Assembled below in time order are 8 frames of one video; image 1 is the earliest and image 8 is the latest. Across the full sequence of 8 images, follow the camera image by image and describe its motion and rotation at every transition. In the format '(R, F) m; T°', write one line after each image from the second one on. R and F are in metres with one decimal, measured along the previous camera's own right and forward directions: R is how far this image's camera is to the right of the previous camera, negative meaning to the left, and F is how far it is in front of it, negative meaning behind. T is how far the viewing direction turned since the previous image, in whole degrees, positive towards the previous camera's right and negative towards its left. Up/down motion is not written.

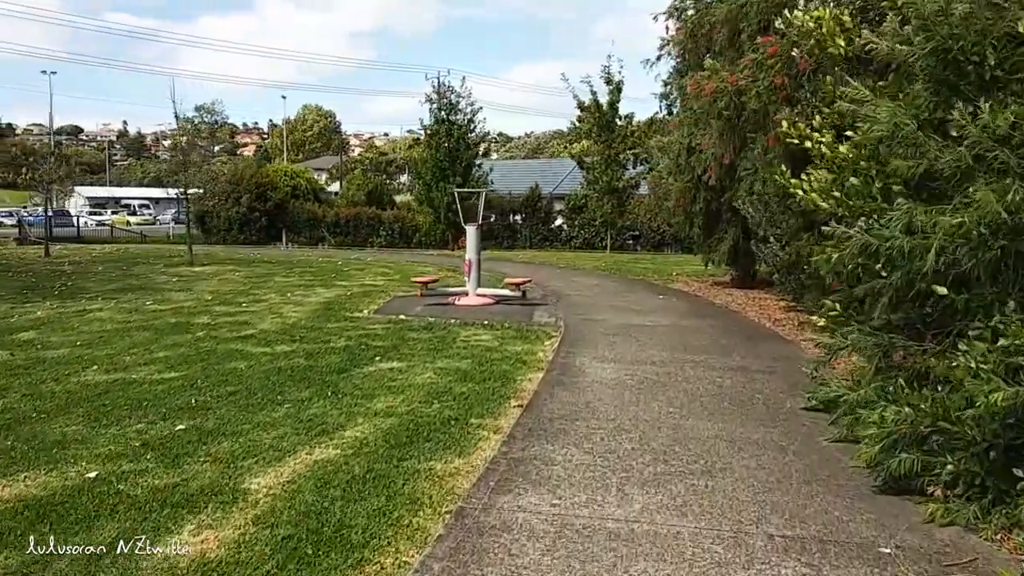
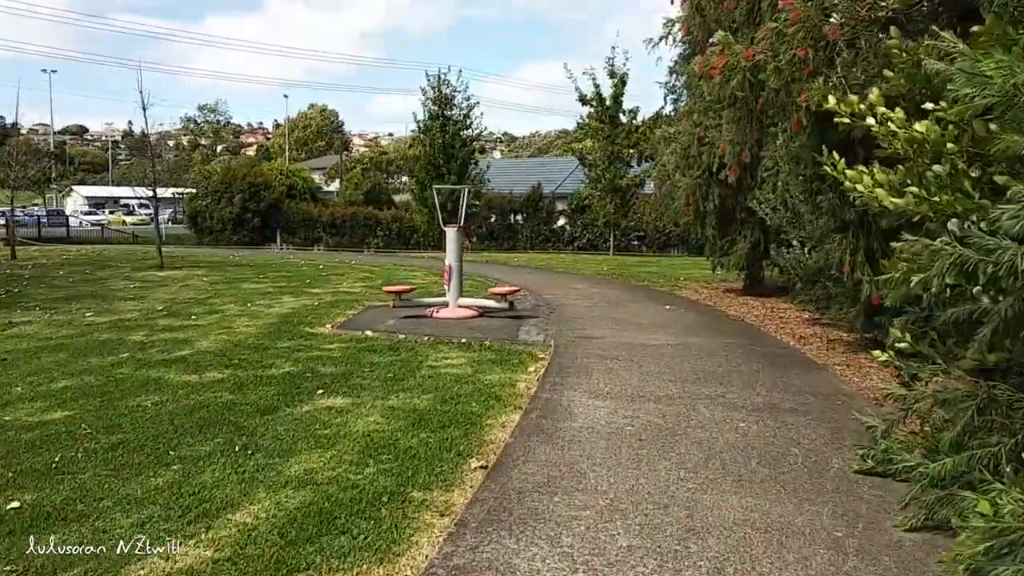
(+0.3, +1.6) m; 0°
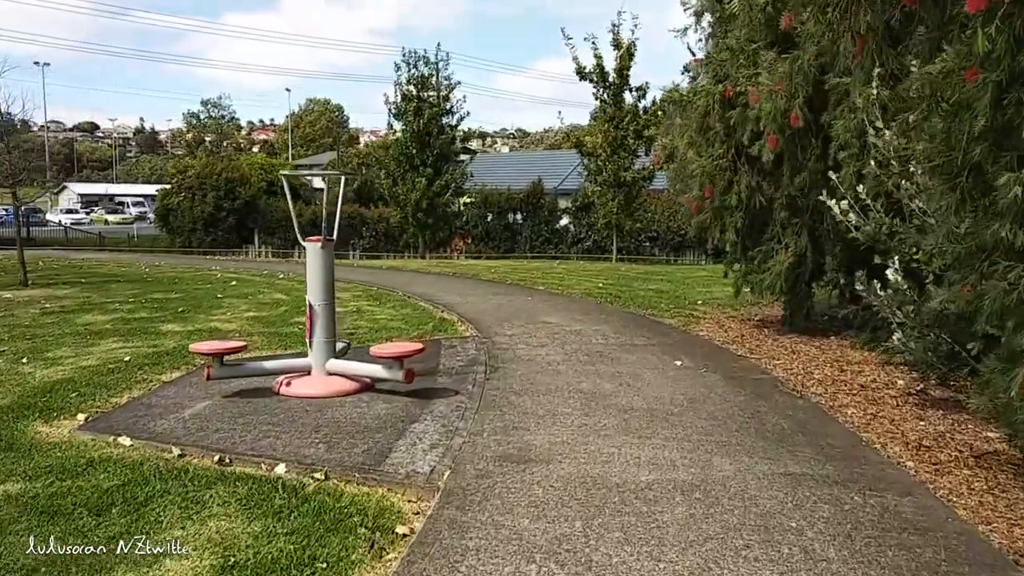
(+0.9, +4.5) m; -1°
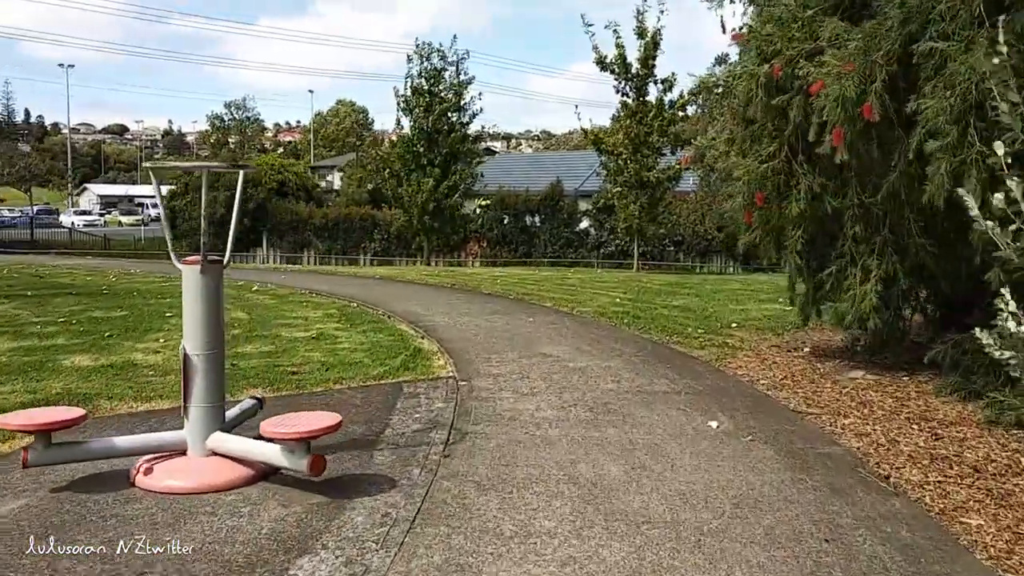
(+0.3, +2.1) m; -2°
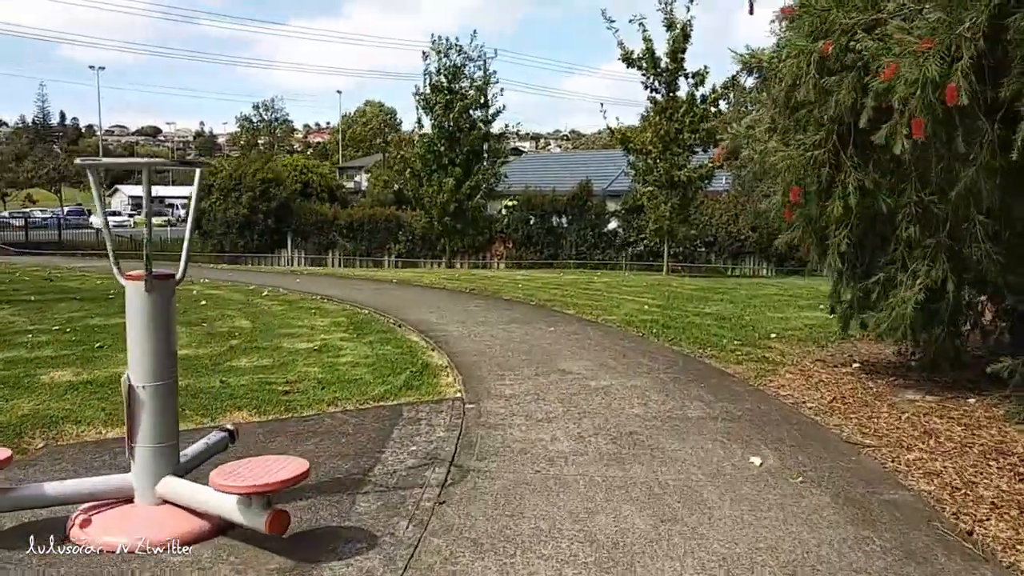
(+0.1, +0.8) m; -2°
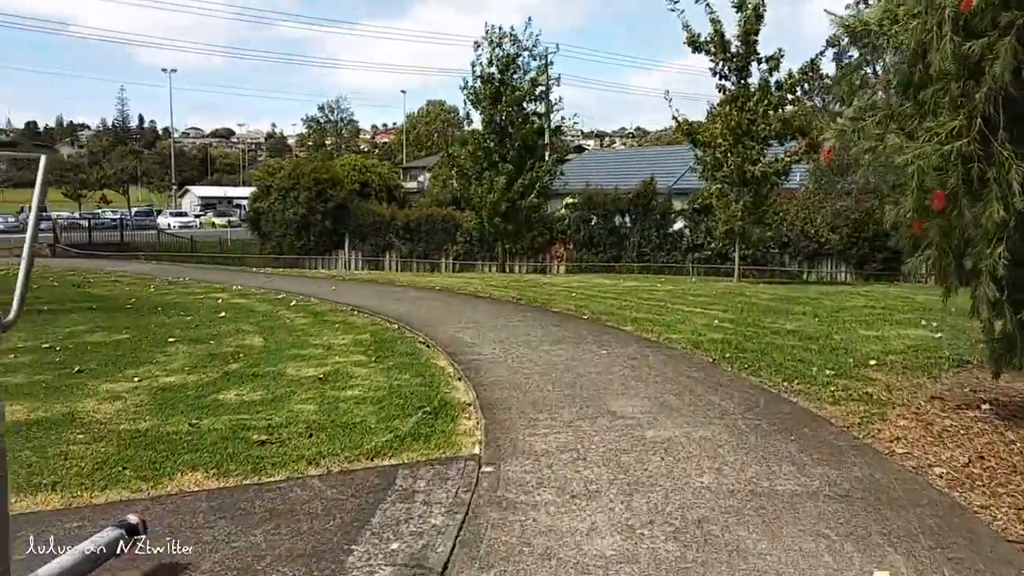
(+0.2, +1.5) m; -4°
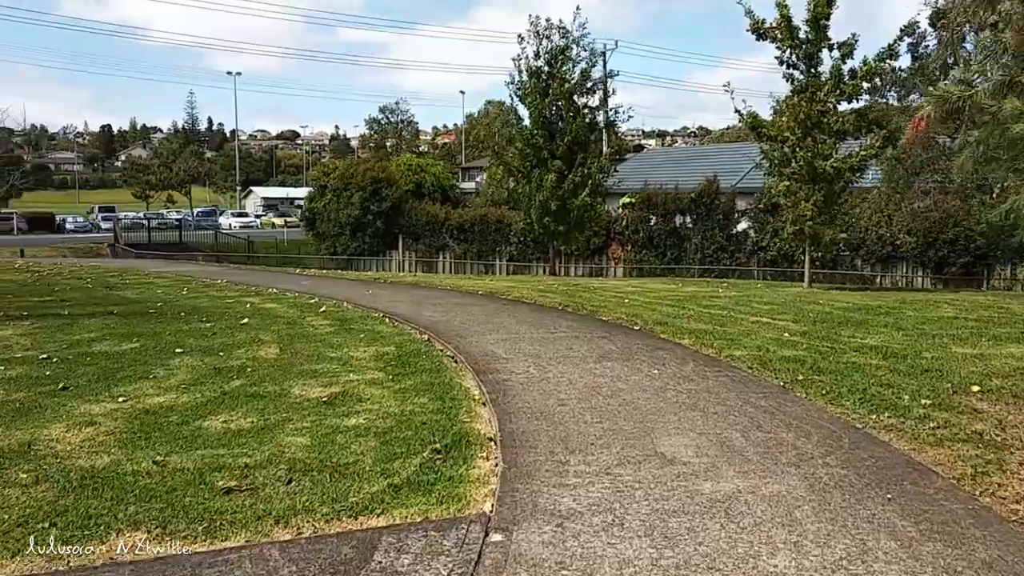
(+0.2, +1.1) m; -4°
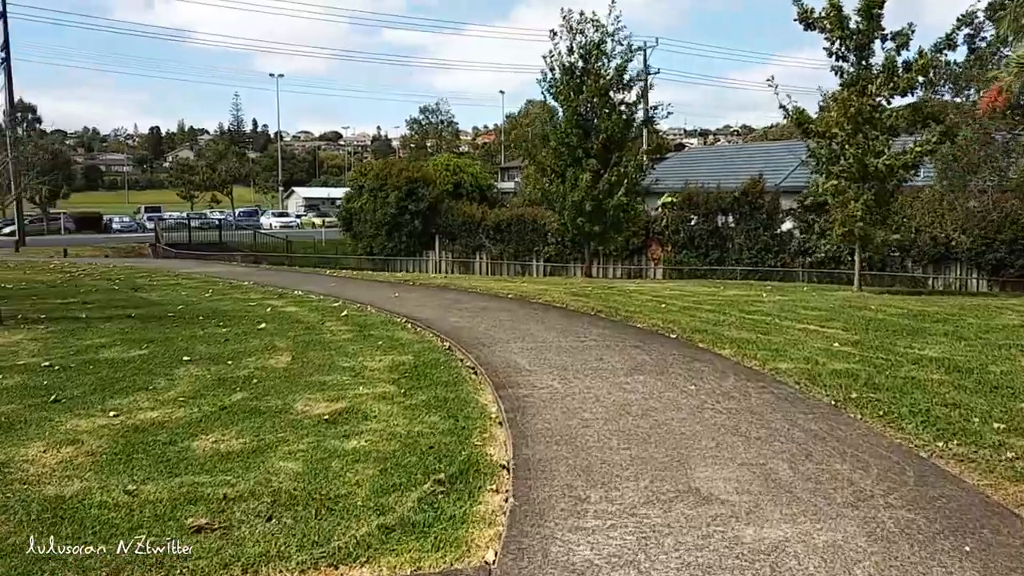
(+0.1, +0.6) m; -3°
